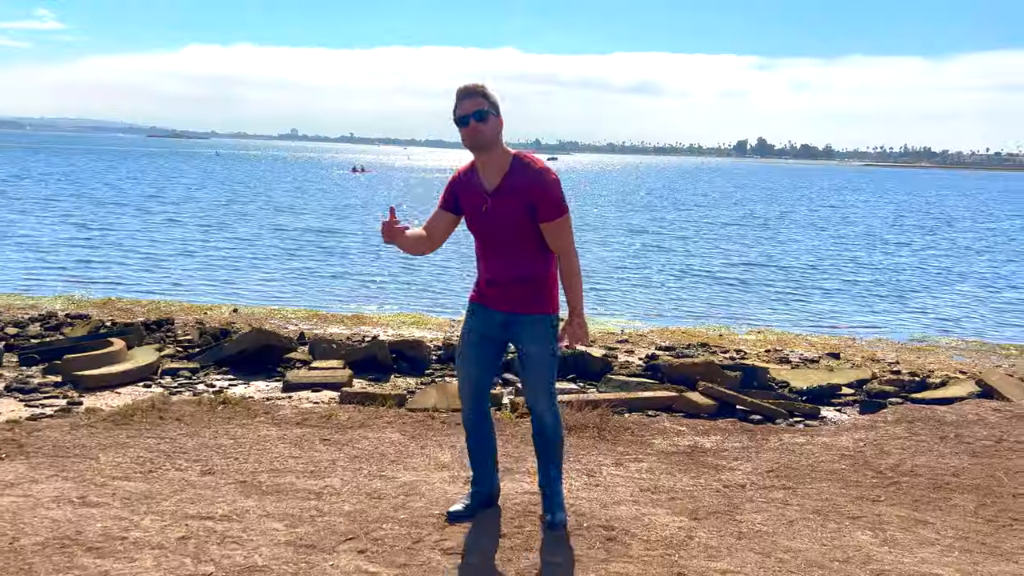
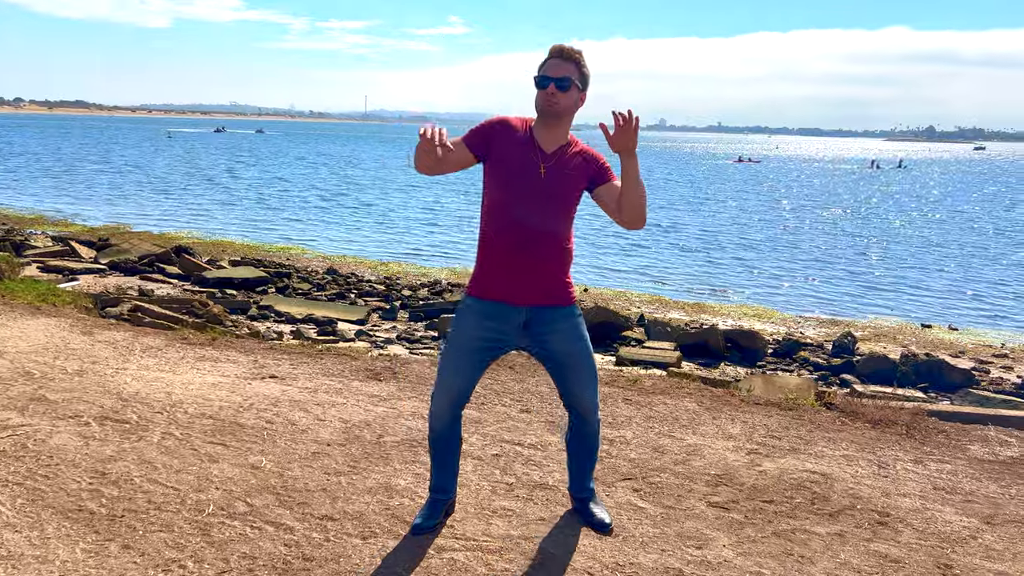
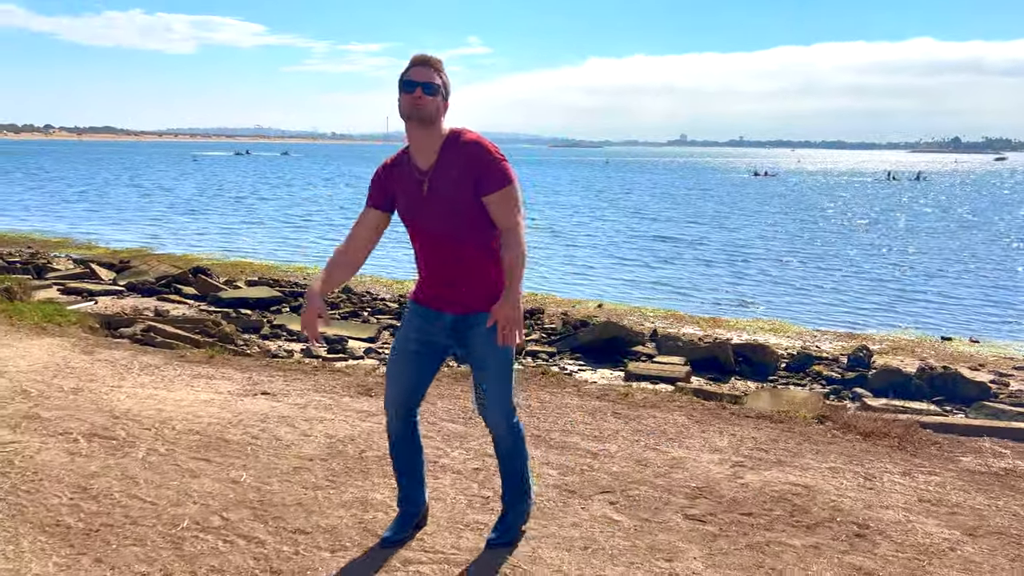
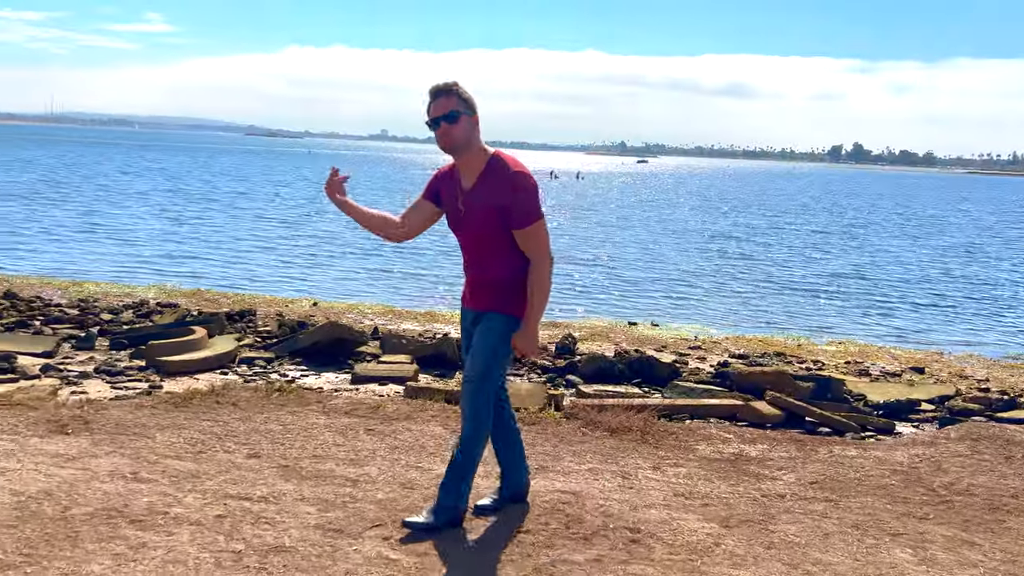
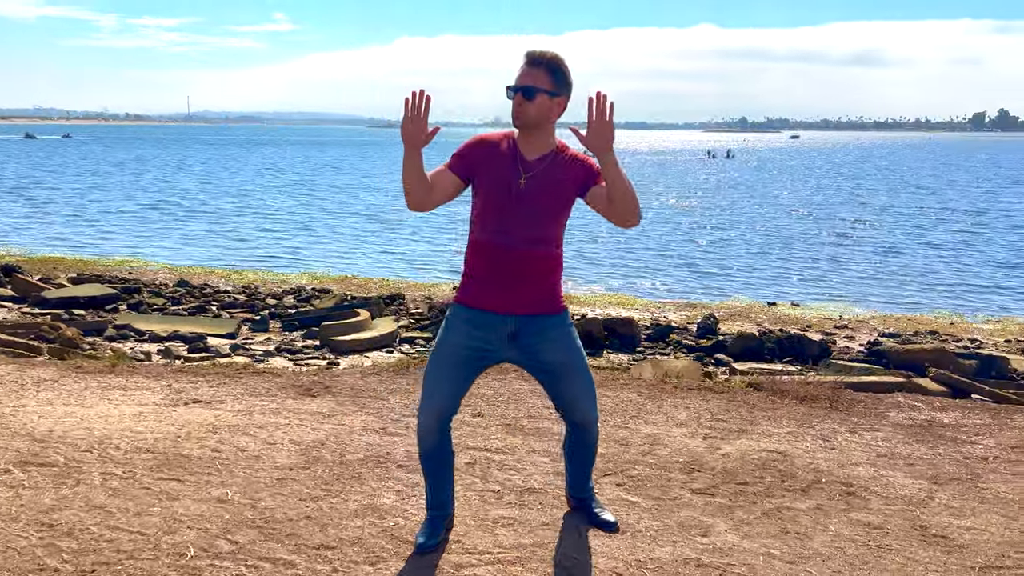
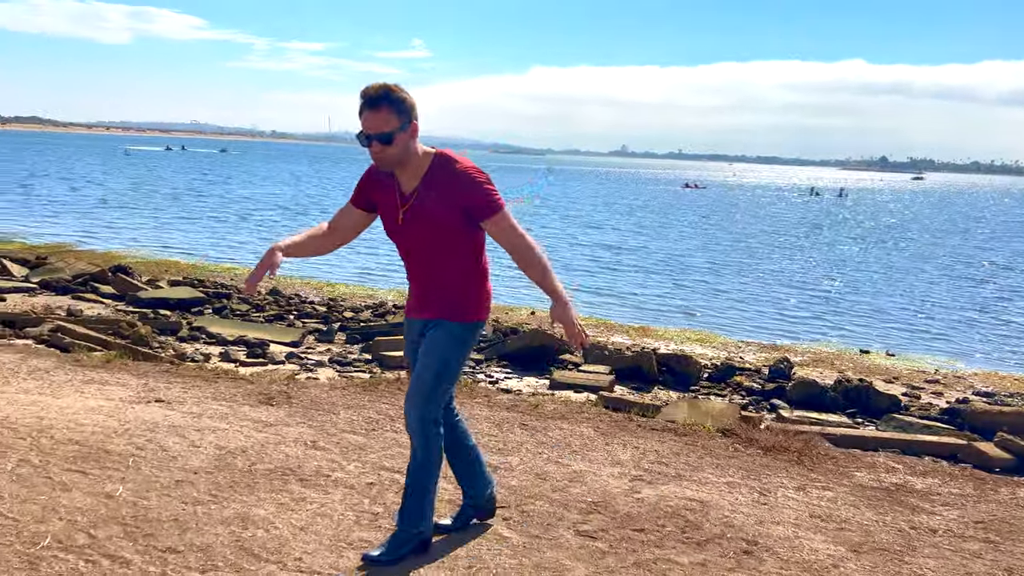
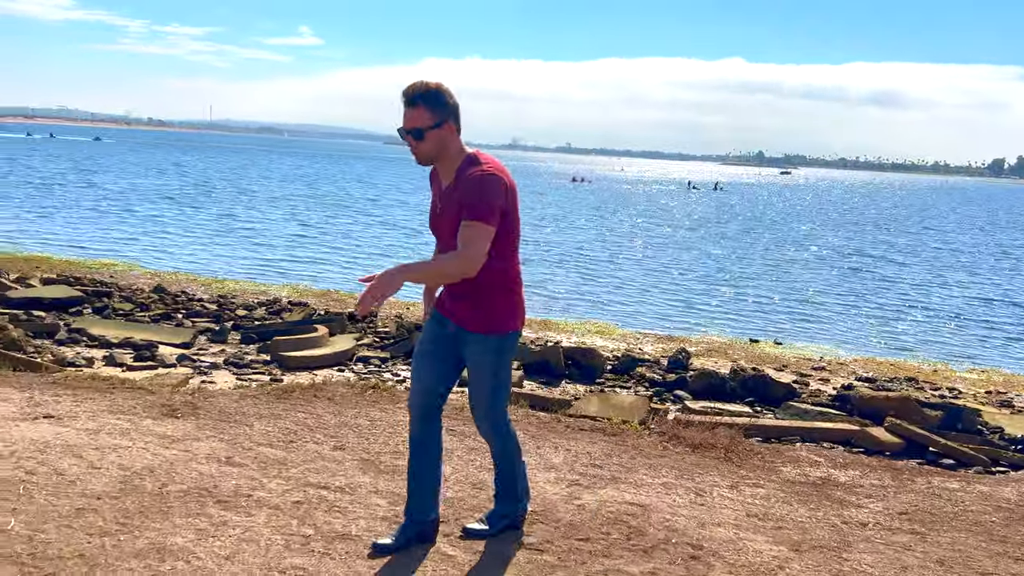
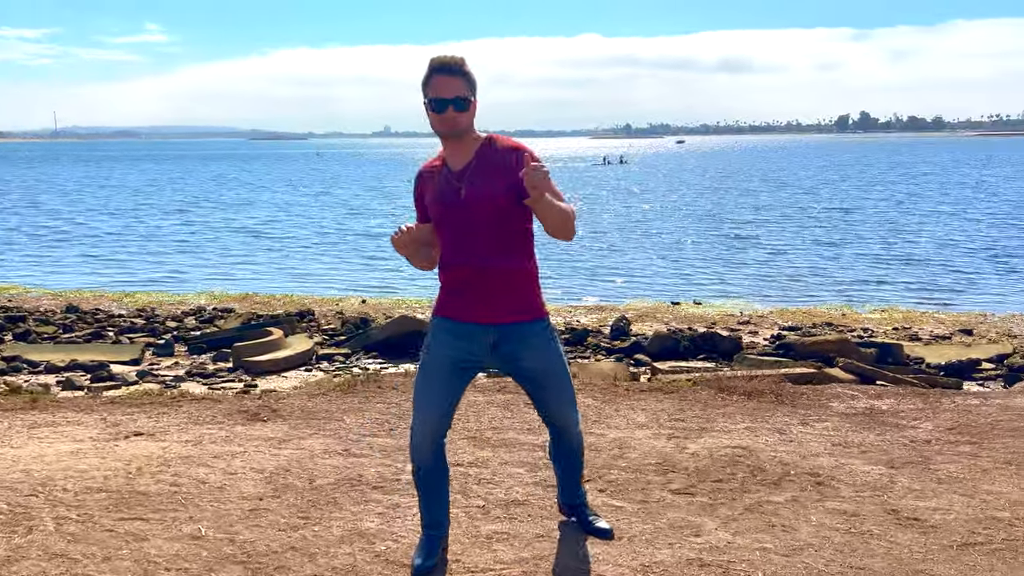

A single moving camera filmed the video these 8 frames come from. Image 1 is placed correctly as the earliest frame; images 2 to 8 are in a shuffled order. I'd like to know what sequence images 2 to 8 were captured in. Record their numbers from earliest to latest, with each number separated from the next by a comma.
4, 7, 6, 3, 2, 5, 8
